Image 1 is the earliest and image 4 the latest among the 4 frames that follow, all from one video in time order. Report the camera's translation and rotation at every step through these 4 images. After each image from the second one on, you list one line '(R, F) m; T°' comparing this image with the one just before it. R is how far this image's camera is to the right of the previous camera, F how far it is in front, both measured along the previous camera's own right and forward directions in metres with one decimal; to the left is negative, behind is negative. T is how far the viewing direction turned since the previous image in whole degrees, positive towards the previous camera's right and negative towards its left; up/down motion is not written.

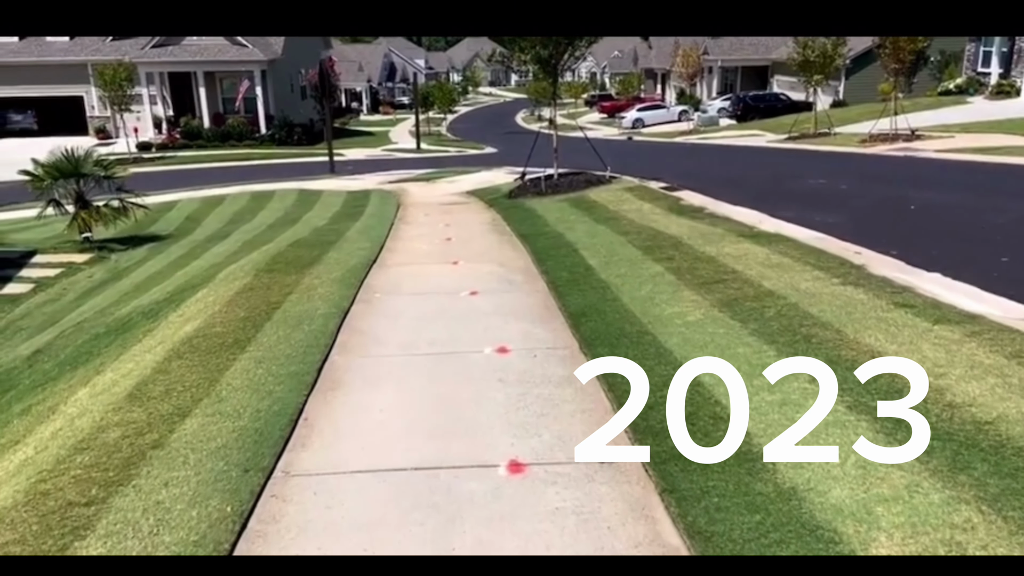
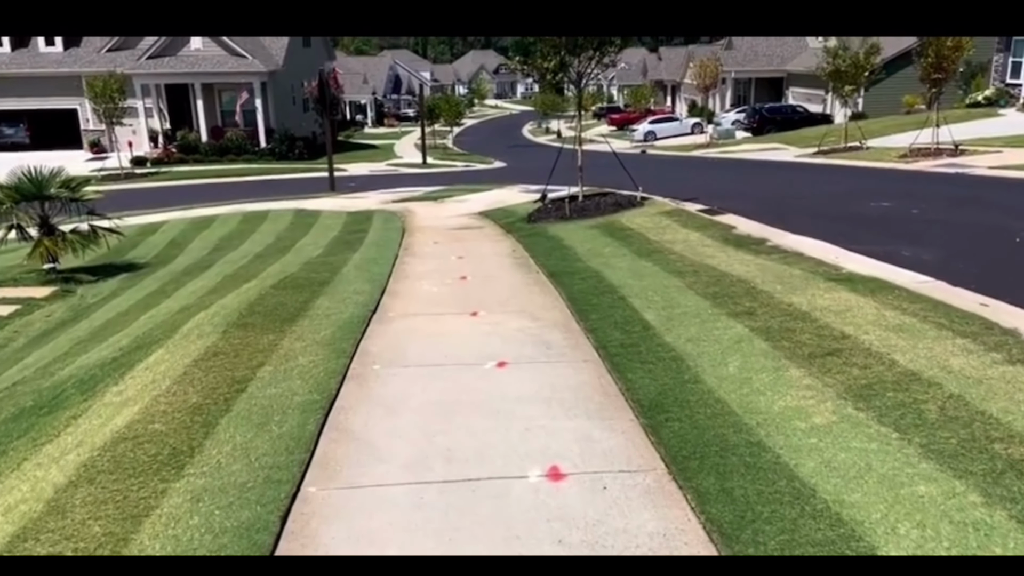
(-0.3, +1.9) m; 0°
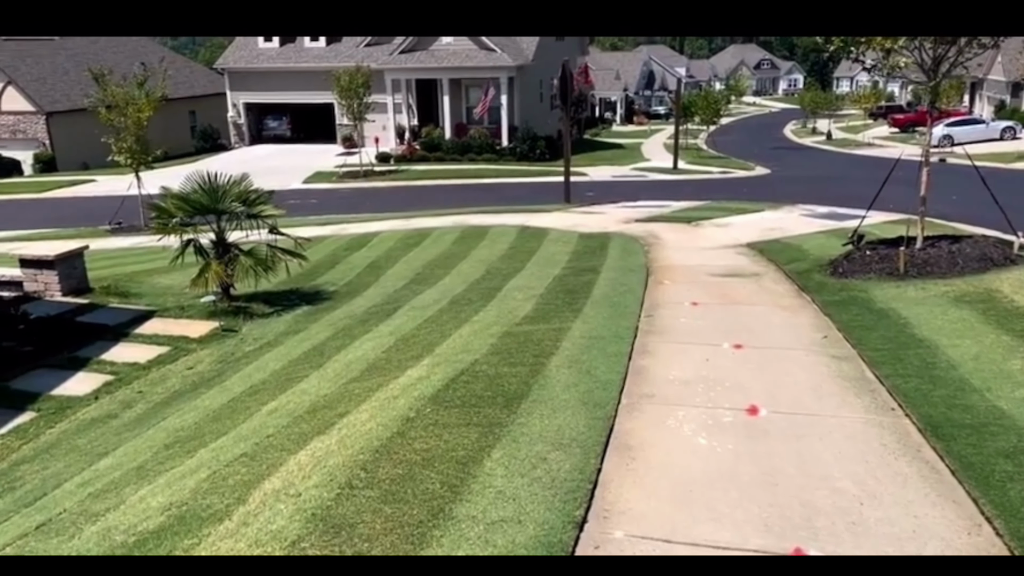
(-0.6, +4.1) m; -16°
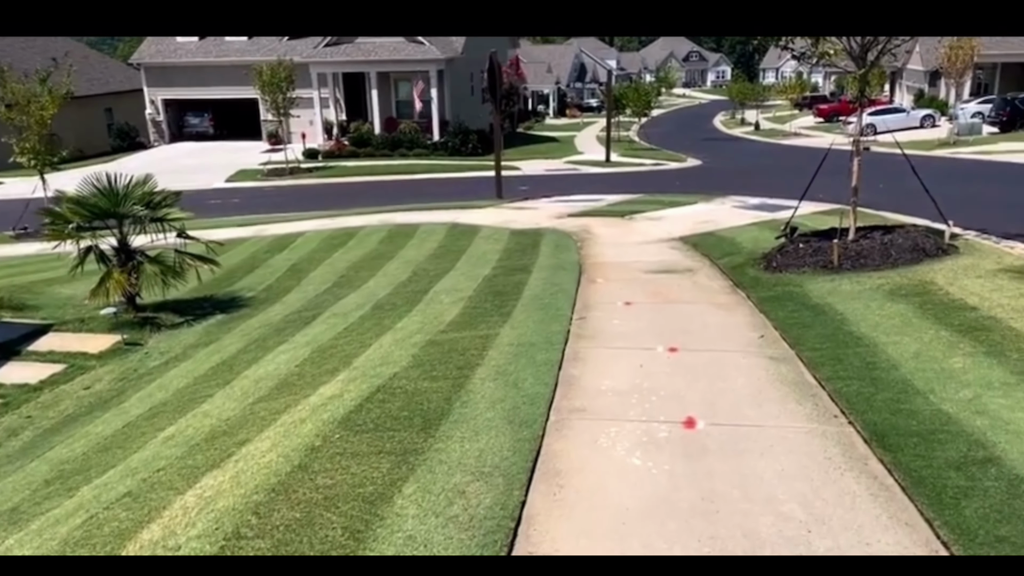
(+0.1, +0.5) m; +4°
